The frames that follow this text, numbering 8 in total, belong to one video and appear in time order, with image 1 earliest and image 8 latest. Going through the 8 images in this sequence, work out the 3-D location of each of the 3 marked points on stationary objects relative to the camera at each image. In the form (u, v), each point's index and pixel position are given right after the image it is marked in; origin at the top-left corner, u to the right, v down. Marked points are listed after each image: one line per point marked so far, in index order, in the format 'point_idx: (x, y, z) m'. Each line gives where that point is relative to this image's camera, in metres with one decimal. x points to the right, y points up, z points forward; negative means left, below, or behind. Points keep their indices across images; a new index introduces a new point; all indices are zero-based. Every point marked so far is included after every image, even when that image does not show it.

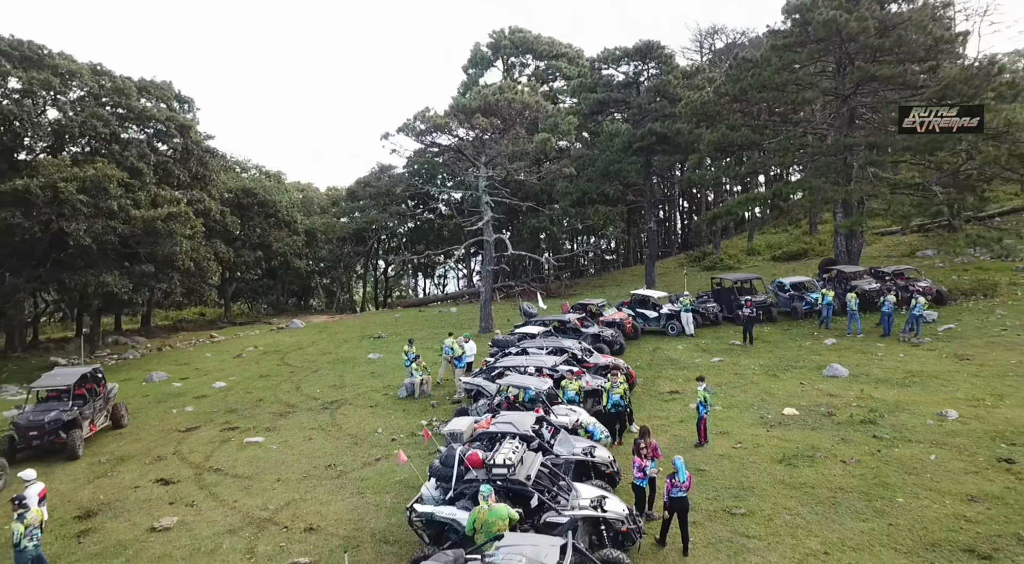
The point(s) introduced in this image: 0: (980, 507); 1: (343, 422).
0: (+4.1, -1.8, +5.9) m
1: (-2.4, -2.0, +9.5) m
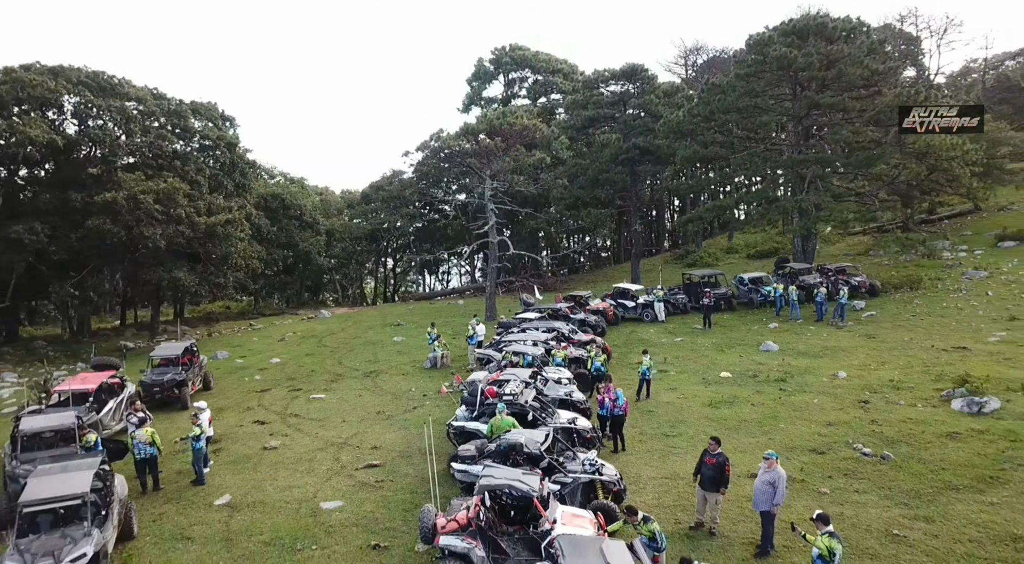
0: (+4.1, -1.7, +8.7) m
1: (-2.4, -1.9, +12.3) m
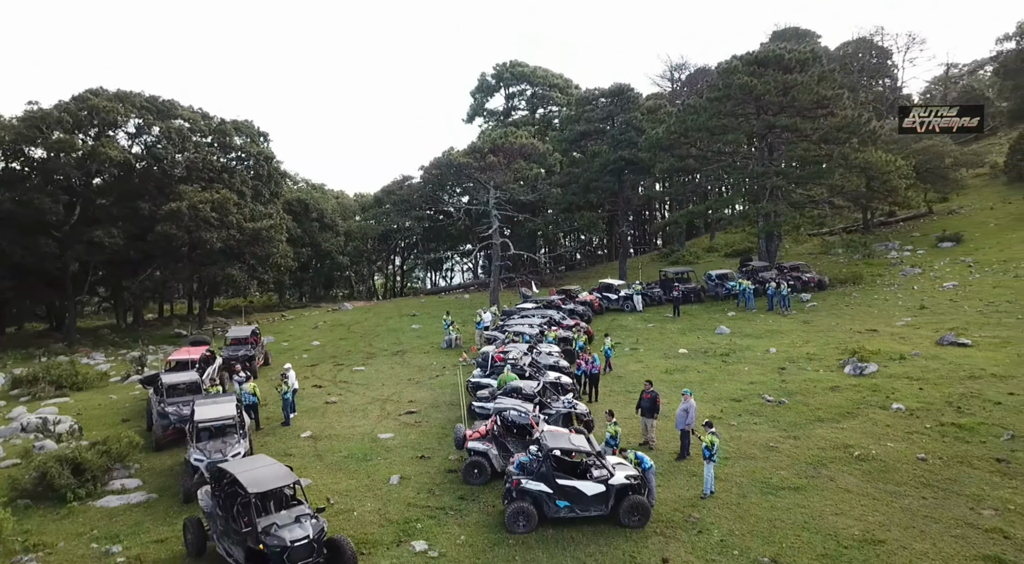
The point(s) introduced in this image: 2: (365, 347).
0: (+4.2, -1.7, +11.7) m
1: (-2.3, -1.8, +15.3) m
2: (-3.8, -1.7, +17.4) m
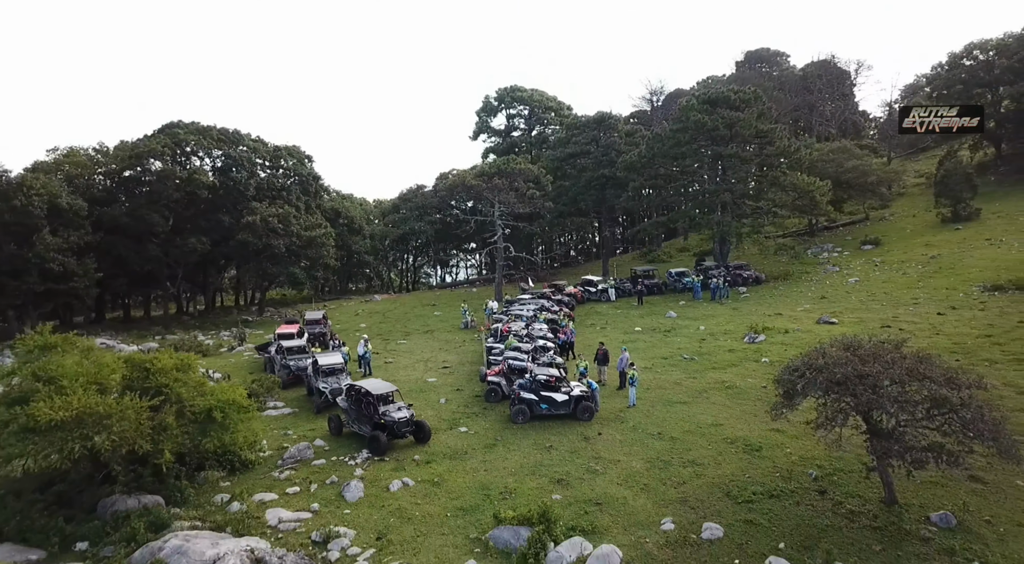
0: (+4.2, -1.6, +17.1) m
1: (-2.3, -1.7, +20.7) m
2: (-3.8, -1.6, +22.7) m
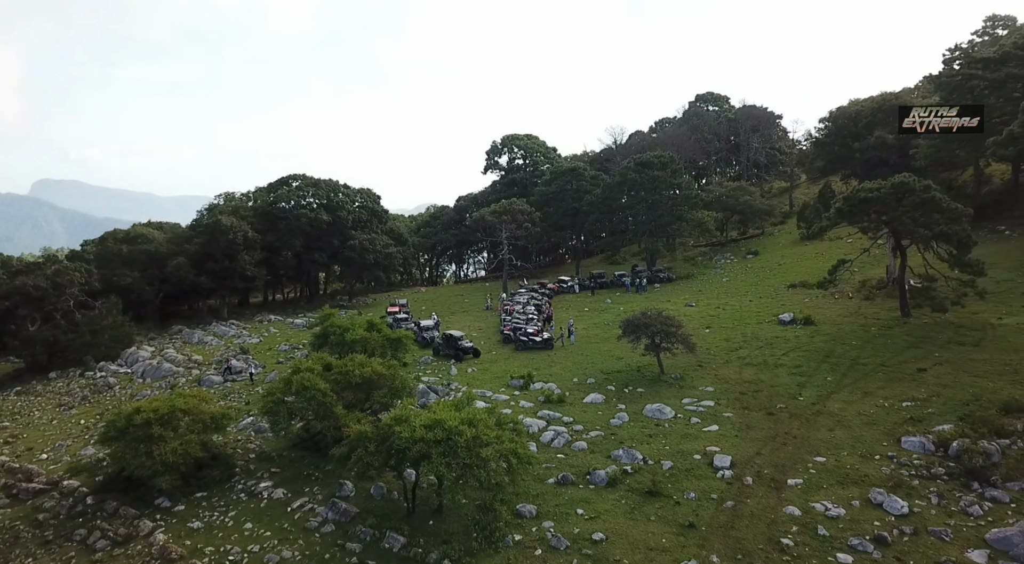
0: (+4.4, -1.7, +31.9) m
1: (-2.1, -1.7, +35.4) m
2: (-3.7, -1.5, +37.5) m
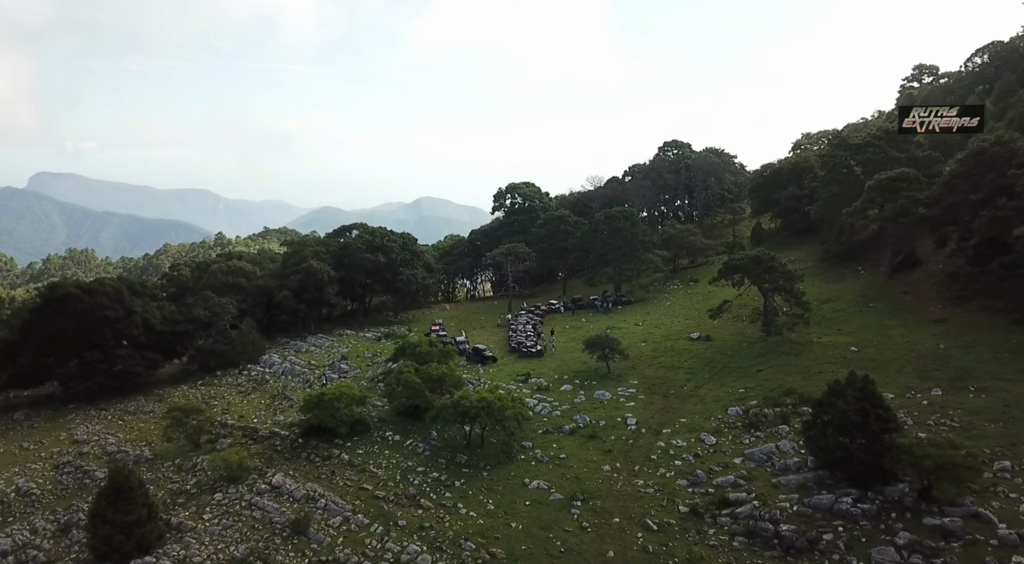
0: (+4.6, -3.5, +46.7) m
1: (-1.9, -3.5, +50.3) m
2: (-3.4, -3.3, +52.3) m
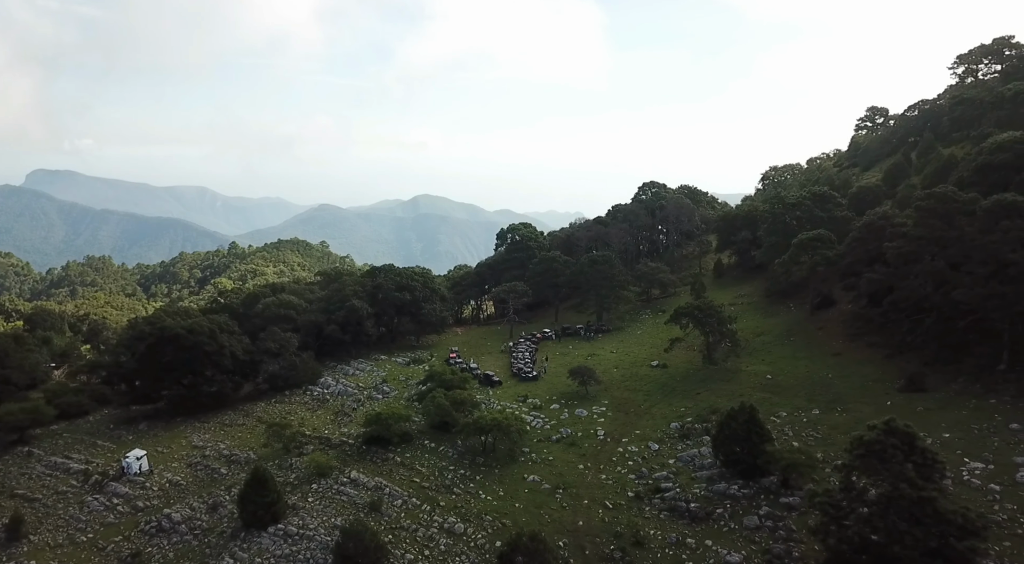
0: (+4.7, -6.7, +59.2) m
1: (-1.8, -6.7, +62.7) m
2: (-3.3, -6.5, +64.7) m
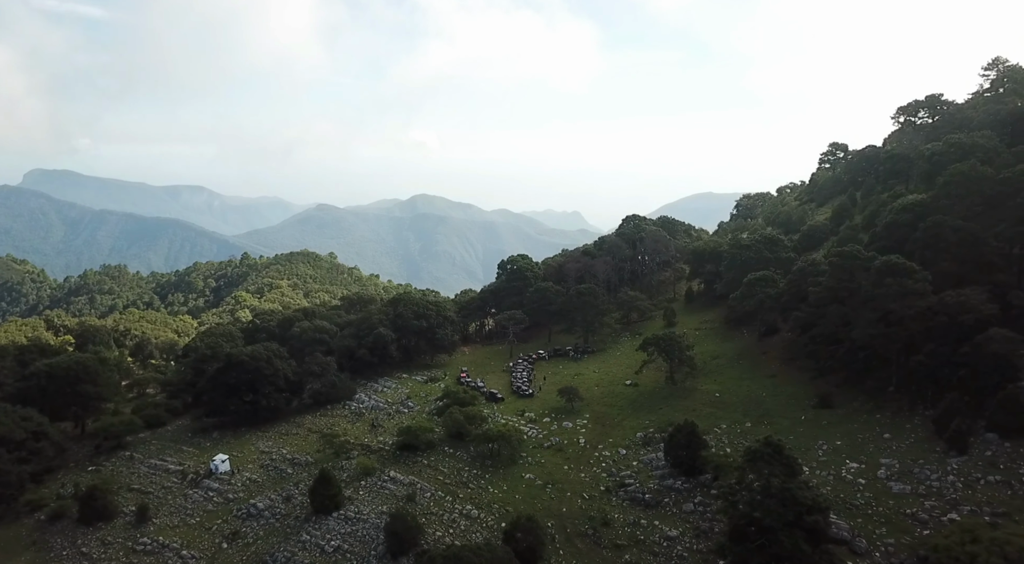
0: (+4.7, -10.1, +71.6) m
1: (-1.8, -10.1, +75.0) m
2: (-3.4, -9.9, +77.0) m
